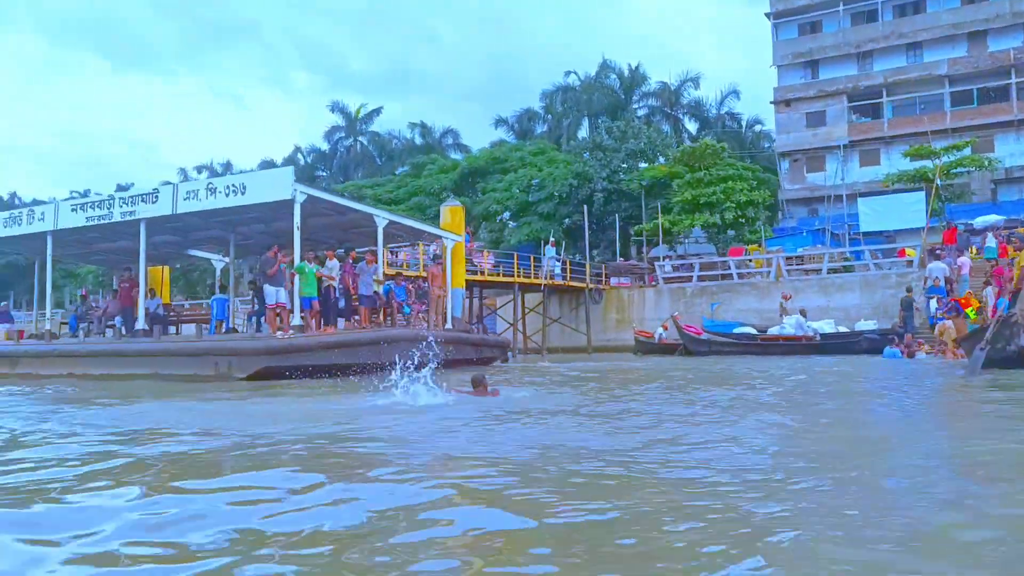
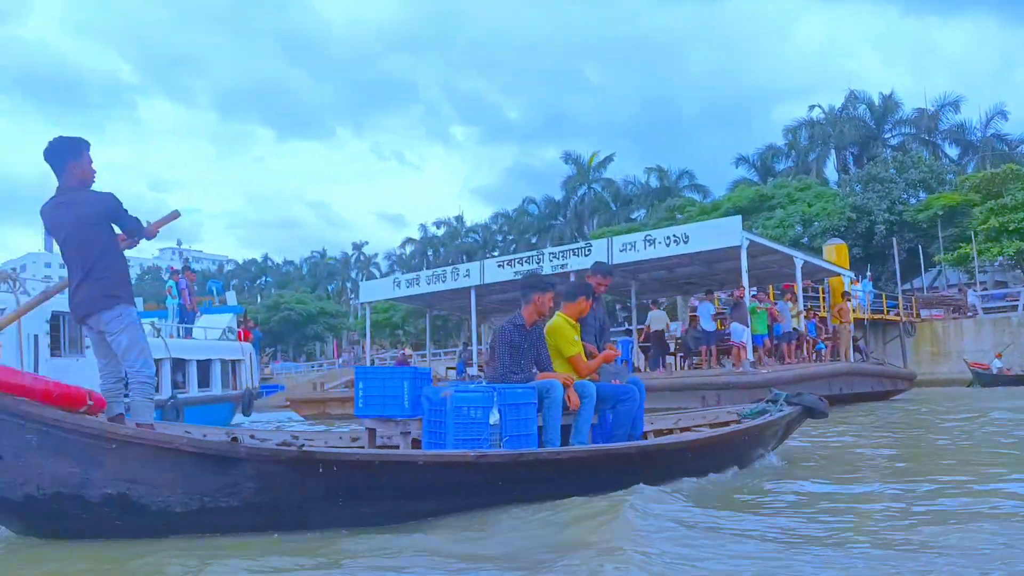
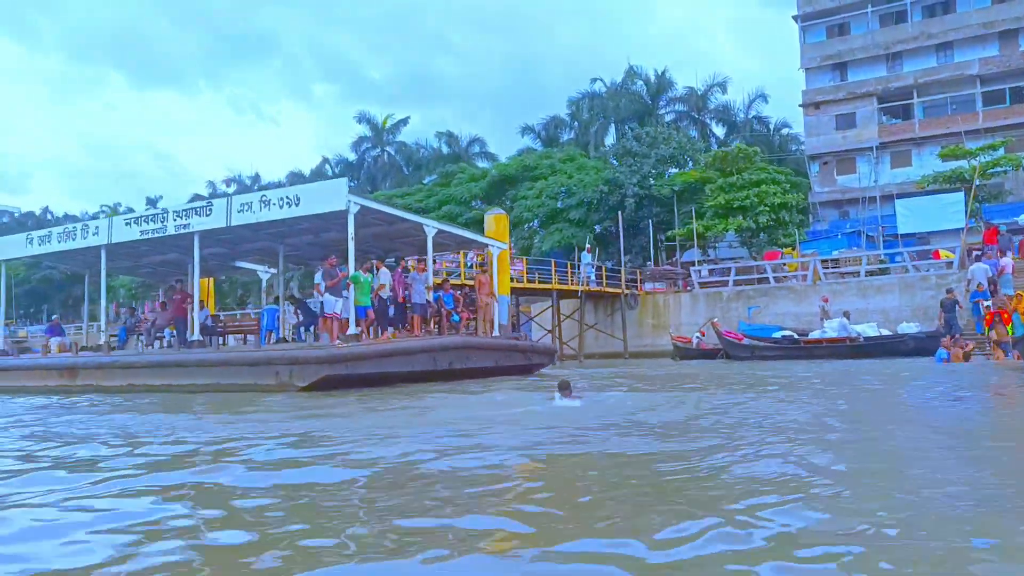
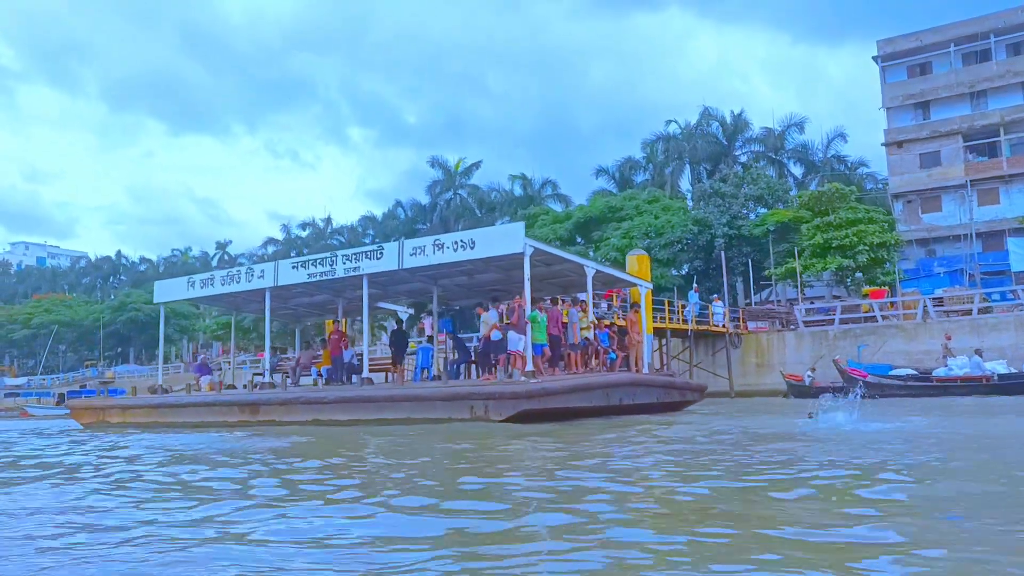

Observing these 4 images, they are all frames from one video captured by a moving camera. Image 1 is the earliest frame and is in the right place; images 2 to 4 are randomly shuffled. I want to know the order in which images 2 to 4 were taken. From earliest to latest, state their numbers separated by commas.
3, 4, 2
